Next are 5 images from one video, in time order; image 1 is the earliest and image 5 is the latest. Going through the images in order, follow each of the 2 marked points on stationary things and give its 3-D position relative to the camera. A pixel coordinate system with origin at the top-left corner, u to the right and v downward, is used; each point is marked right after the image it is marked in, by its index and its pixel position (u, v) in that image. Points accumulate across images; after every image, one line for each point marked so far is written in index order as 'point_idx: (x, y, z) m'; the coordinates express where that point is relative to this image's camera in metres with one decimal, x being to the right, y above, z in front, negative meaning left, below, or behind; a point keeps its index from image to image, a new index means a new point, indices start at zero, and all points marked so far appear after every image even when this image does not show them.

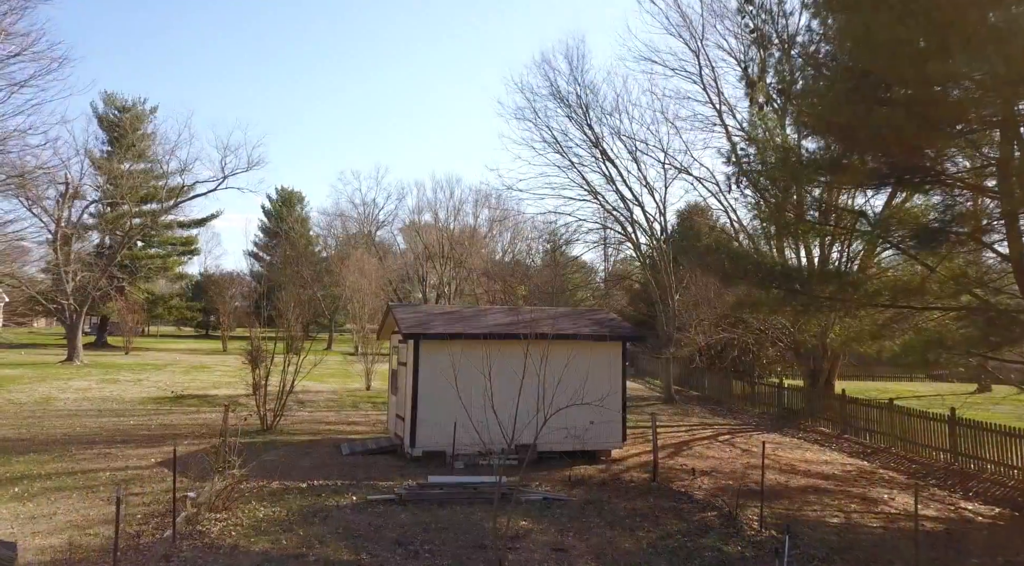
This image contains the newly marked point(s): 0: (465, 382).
0: (-0.7, -1.7, +12.9) m
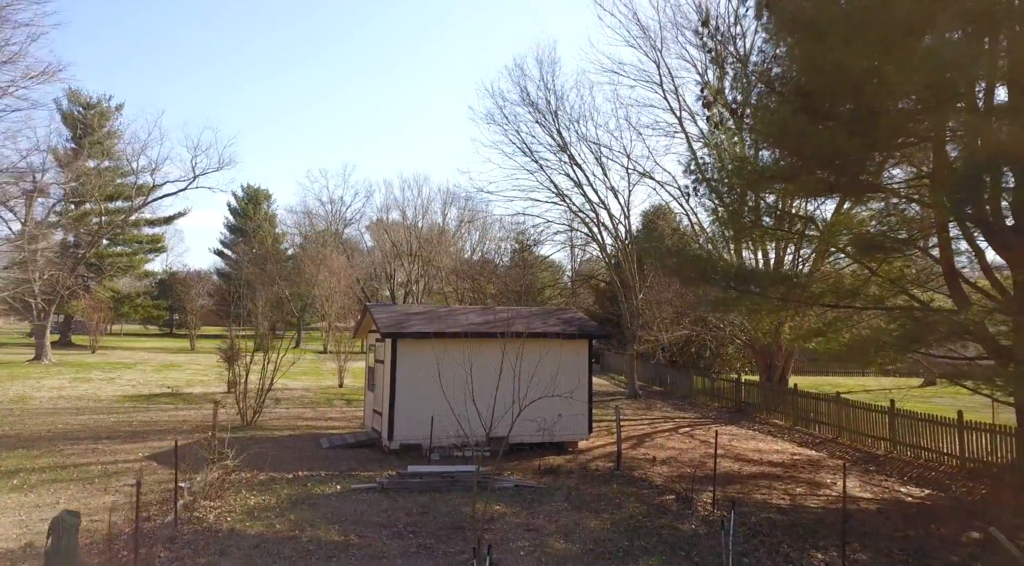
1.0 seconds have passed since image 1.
0: (-1.2, -1.7, +13.5) m
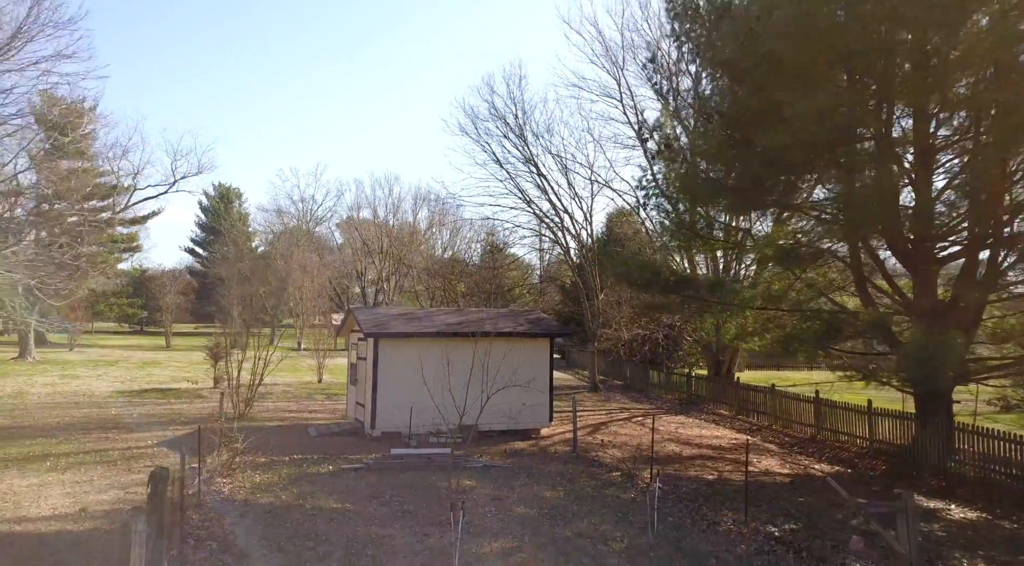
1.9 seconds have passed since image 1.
0: (-1.8, -1.8, +14.9) m
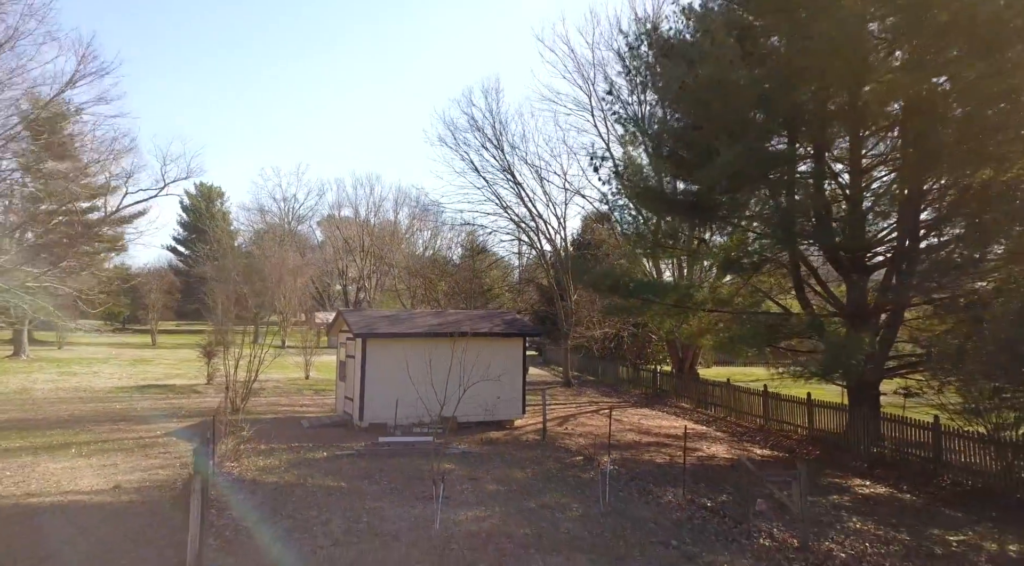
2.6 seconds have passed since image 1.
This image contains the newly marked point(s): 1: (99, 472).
0: (-2.3, -1.9, +16.1) m
1: (-5.1, -2.3, +9.2) m
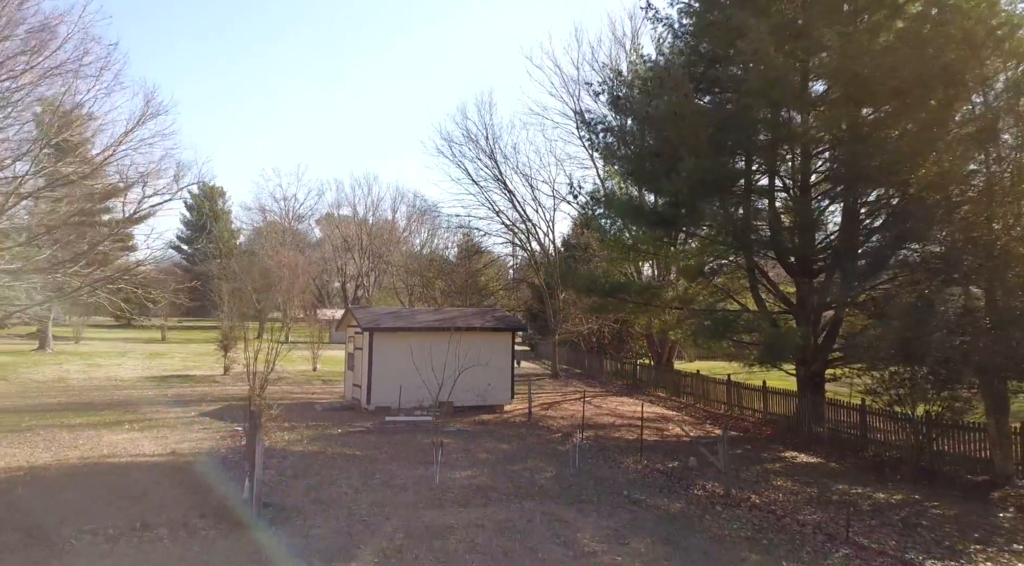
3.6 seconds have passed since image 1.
0: (-2.5, -1.9, +17.9) m
1: (-5.3, -2.4, +11.0) m
